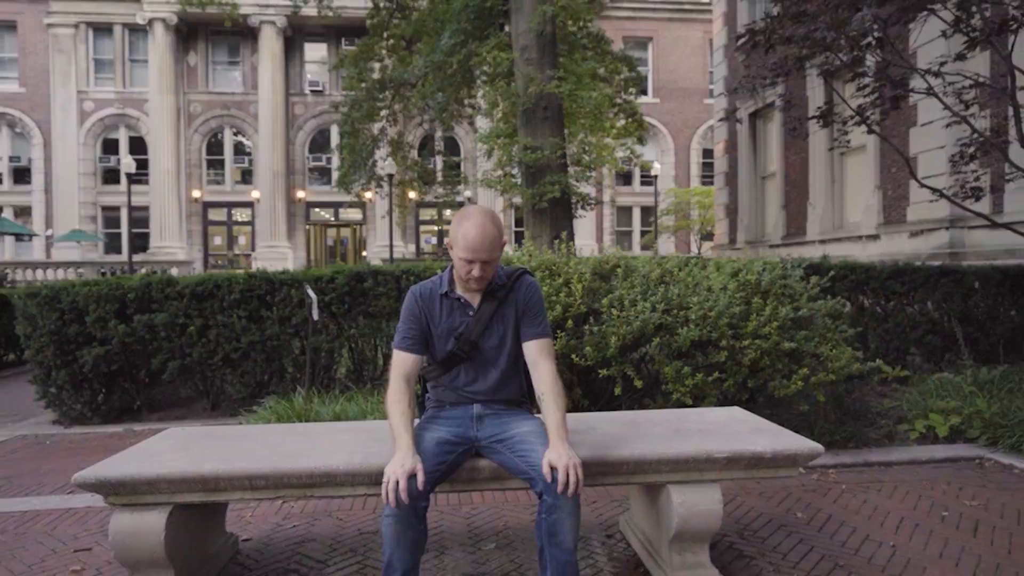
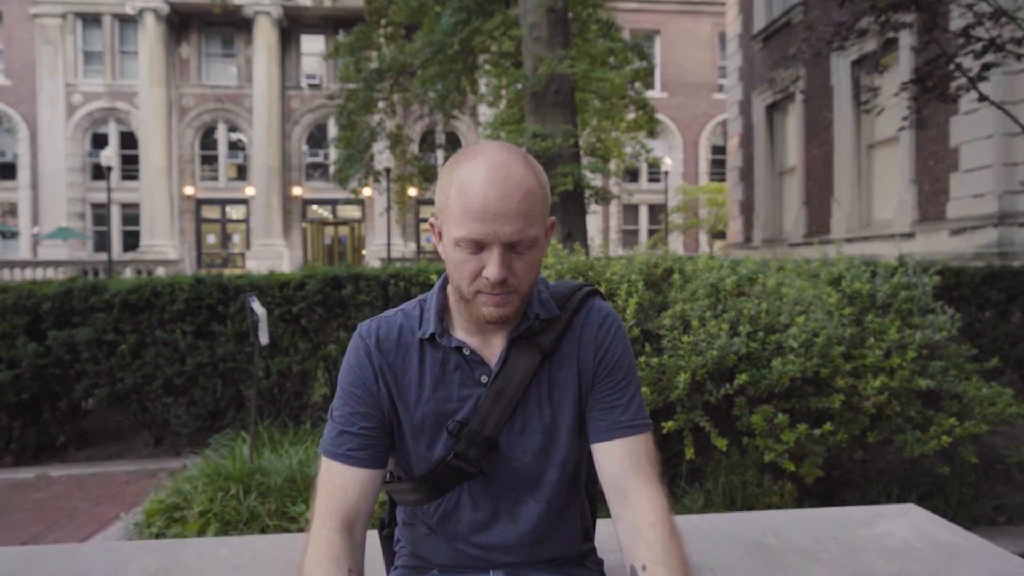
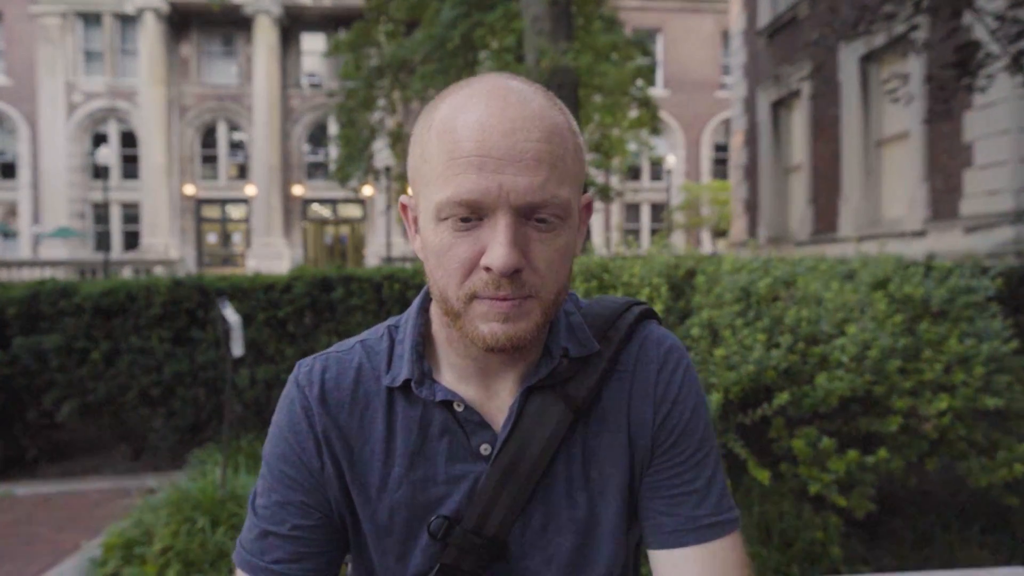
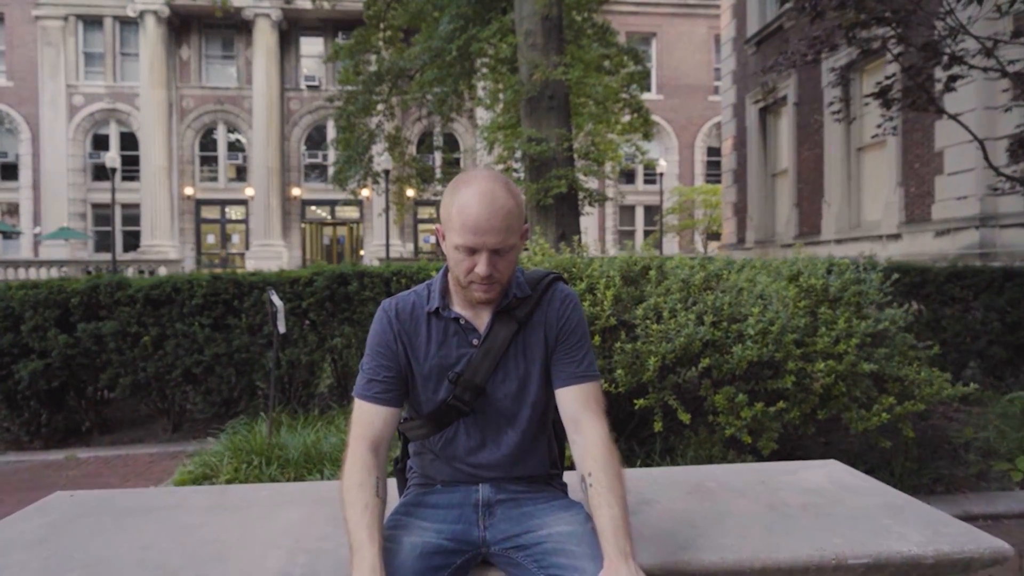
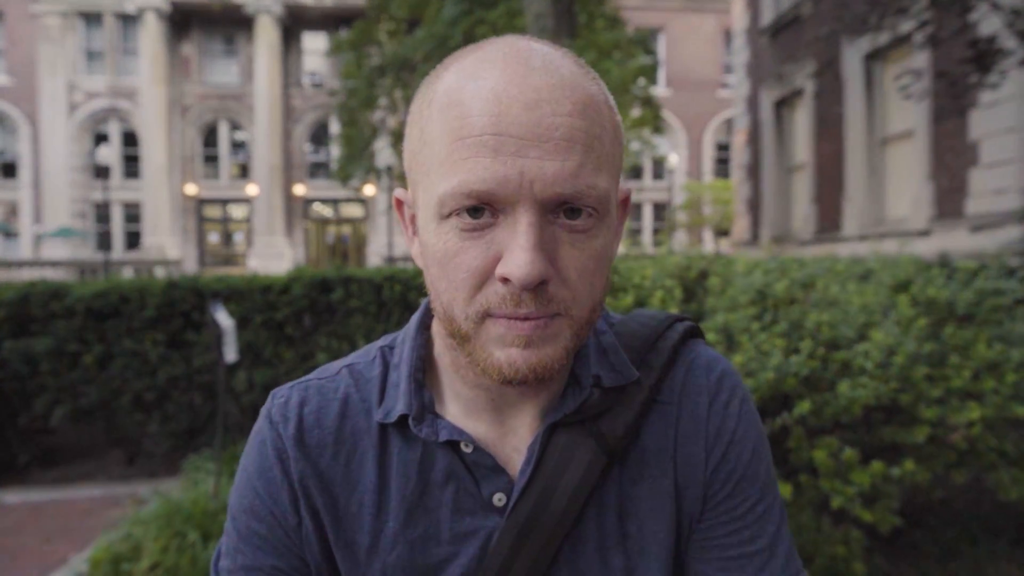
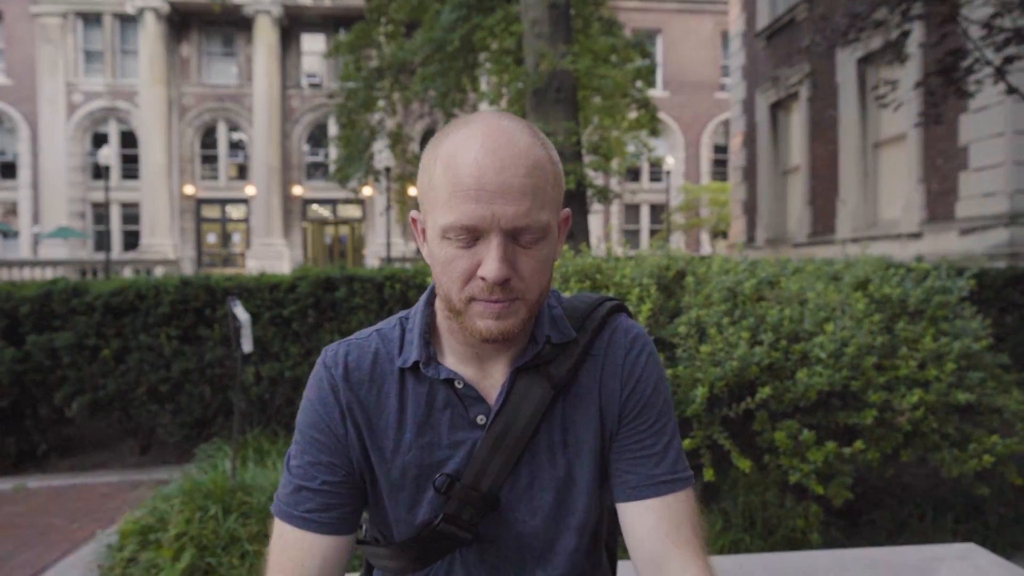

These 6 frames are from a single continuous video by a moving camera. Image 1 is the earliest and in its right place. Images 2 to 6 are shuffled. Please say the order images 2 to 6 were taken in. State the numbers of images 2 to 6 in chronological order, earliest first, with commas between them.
4, 2, 6, 3, 5
